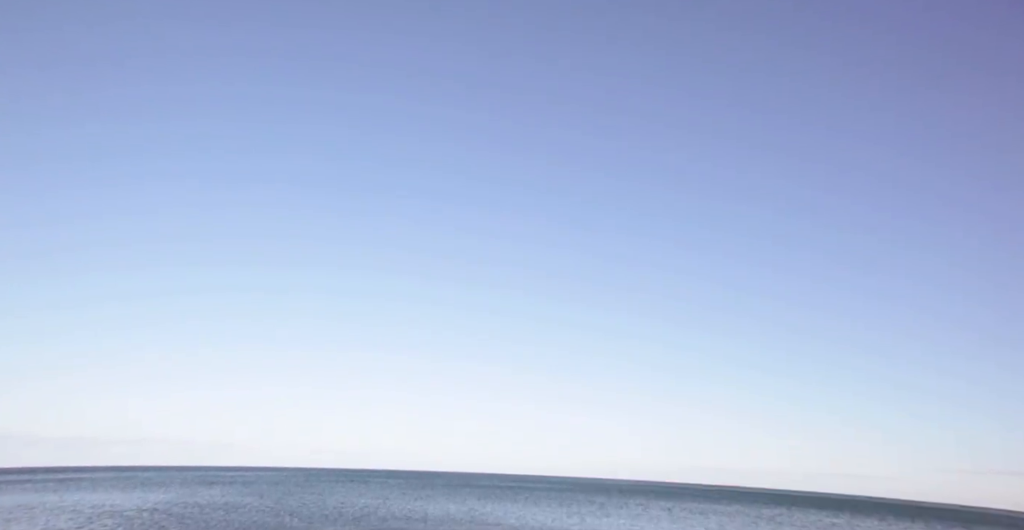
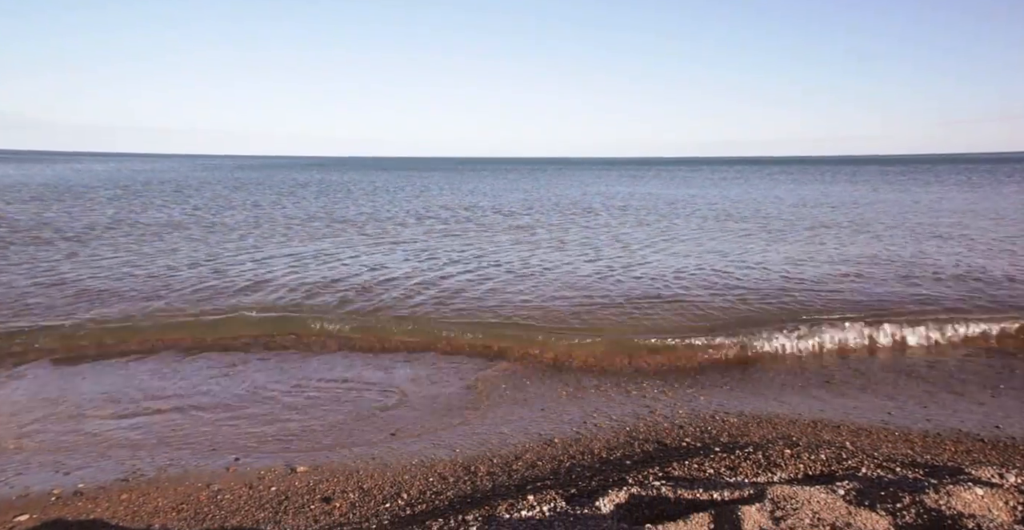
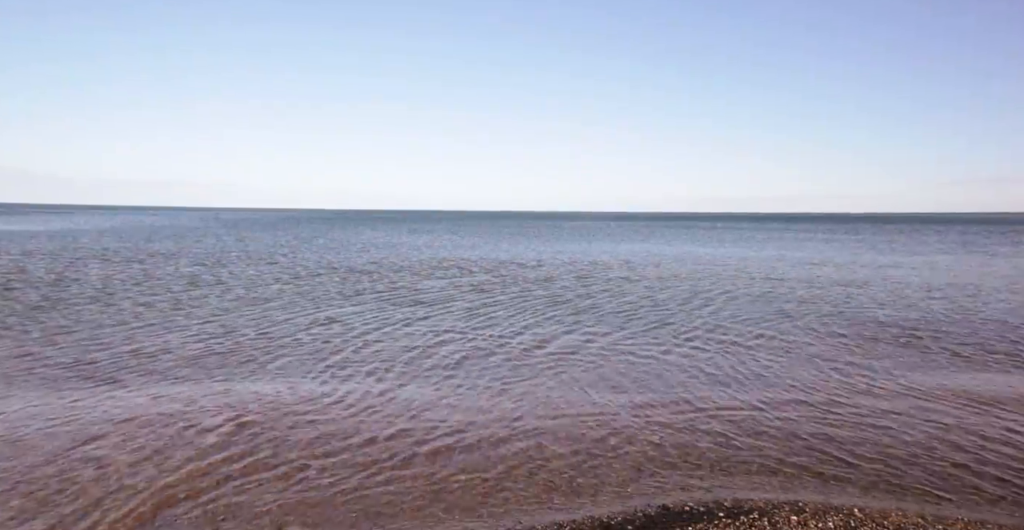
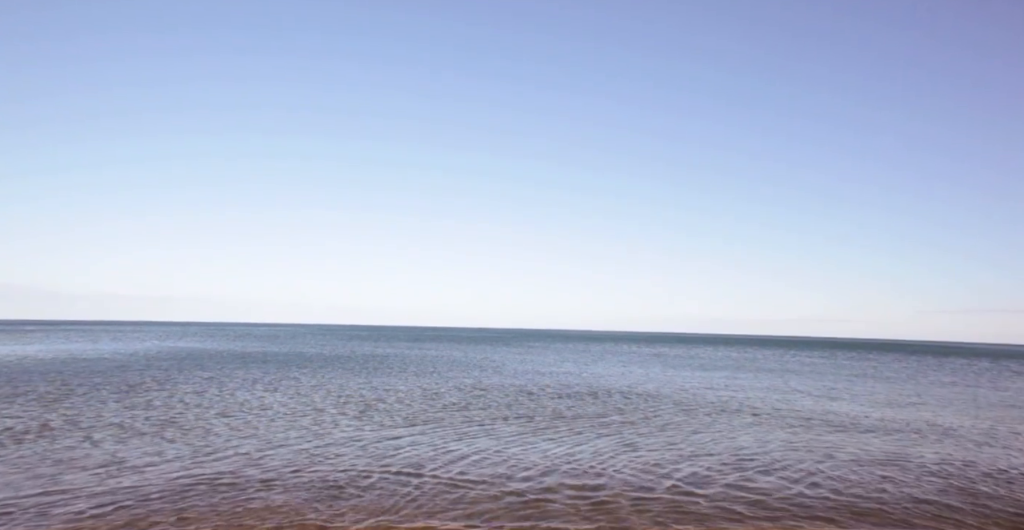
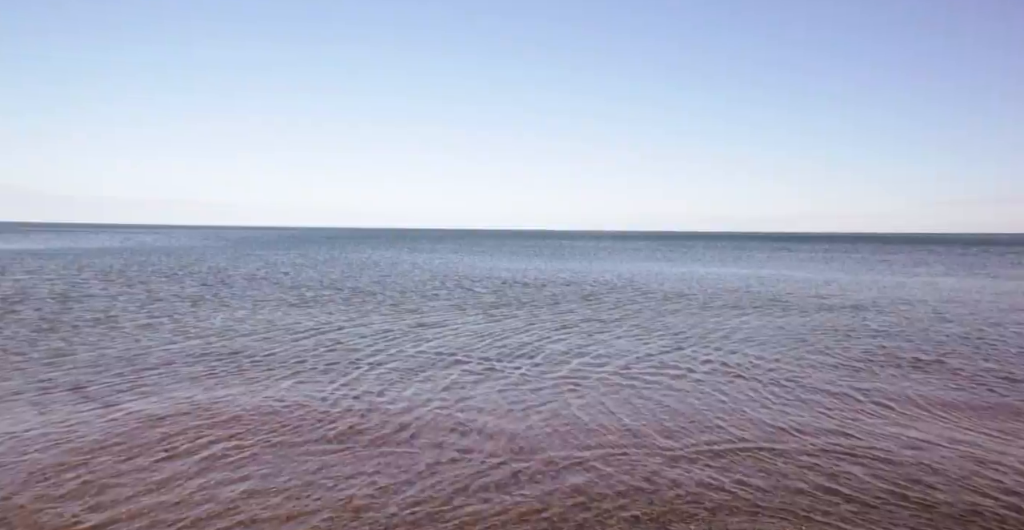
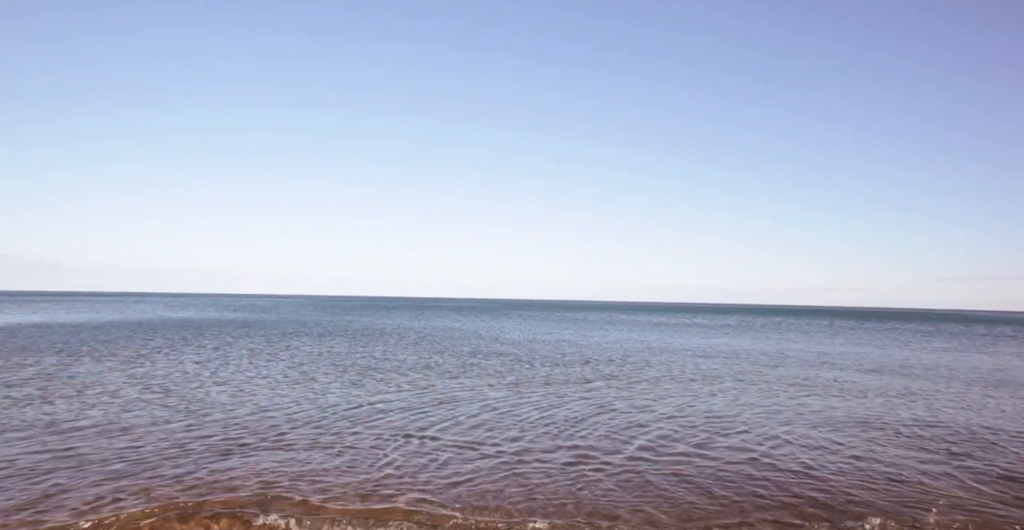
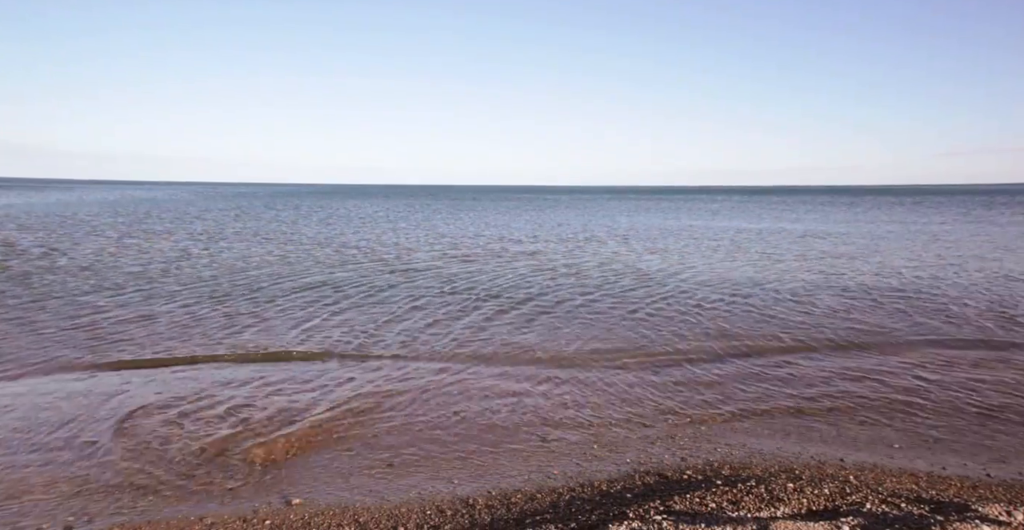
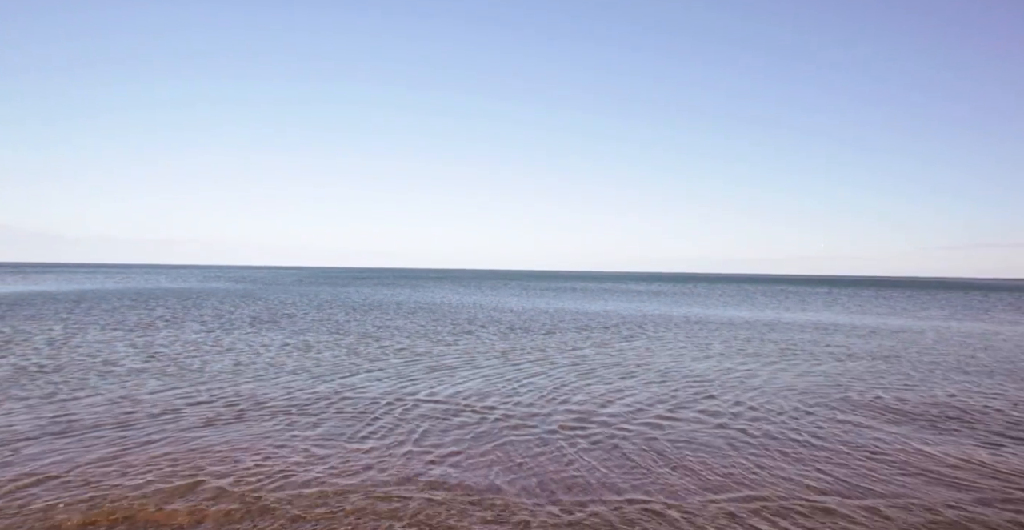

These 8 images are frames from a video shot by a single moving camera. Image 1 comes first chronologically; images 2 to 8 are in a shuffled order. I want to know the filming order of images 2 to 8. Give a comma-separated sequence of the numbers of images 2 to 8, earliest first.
4, 6, 8, 5, 3, 7, 2
